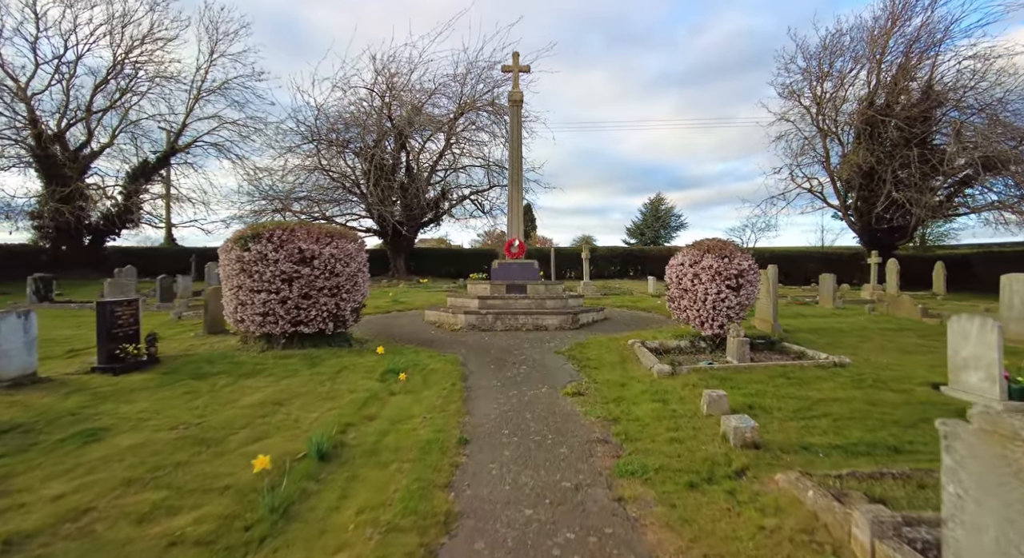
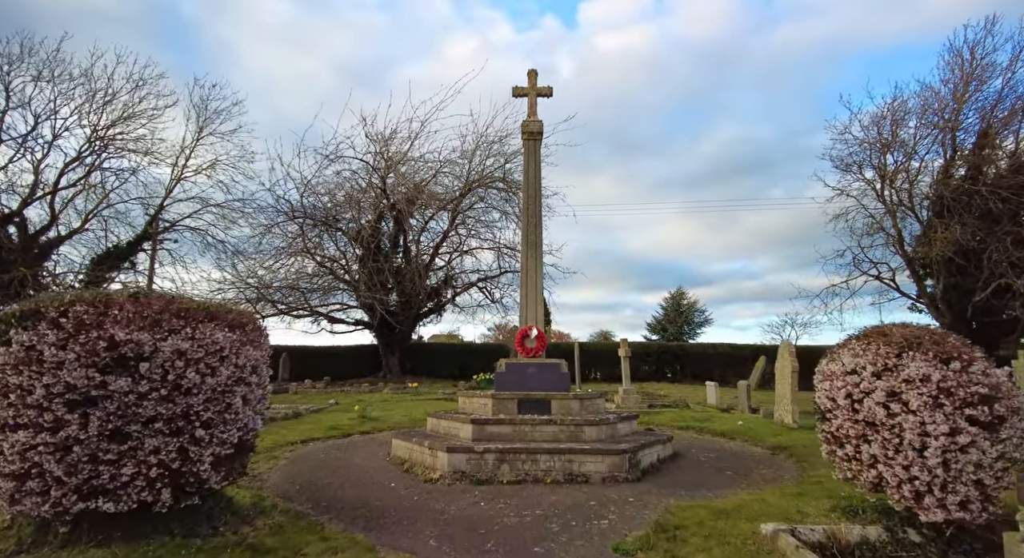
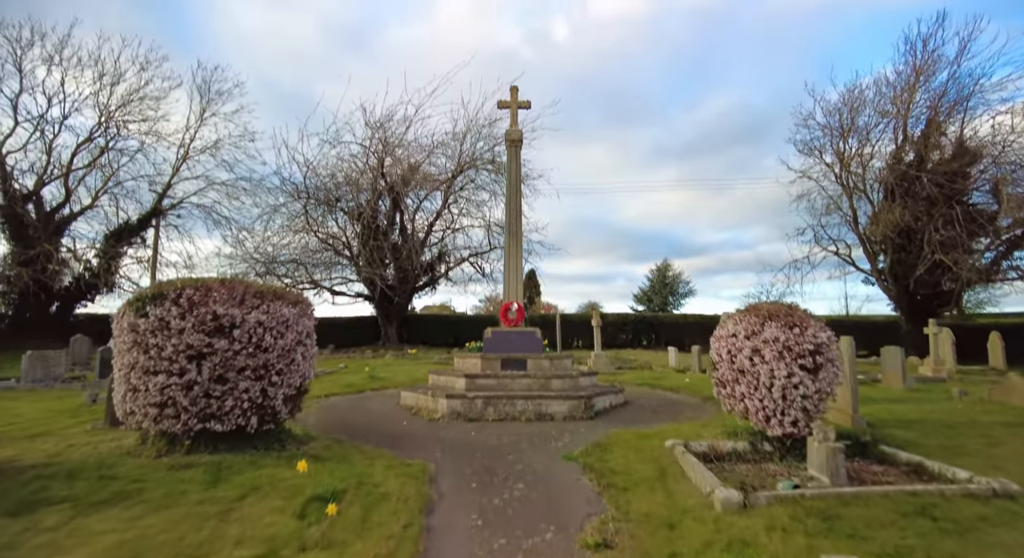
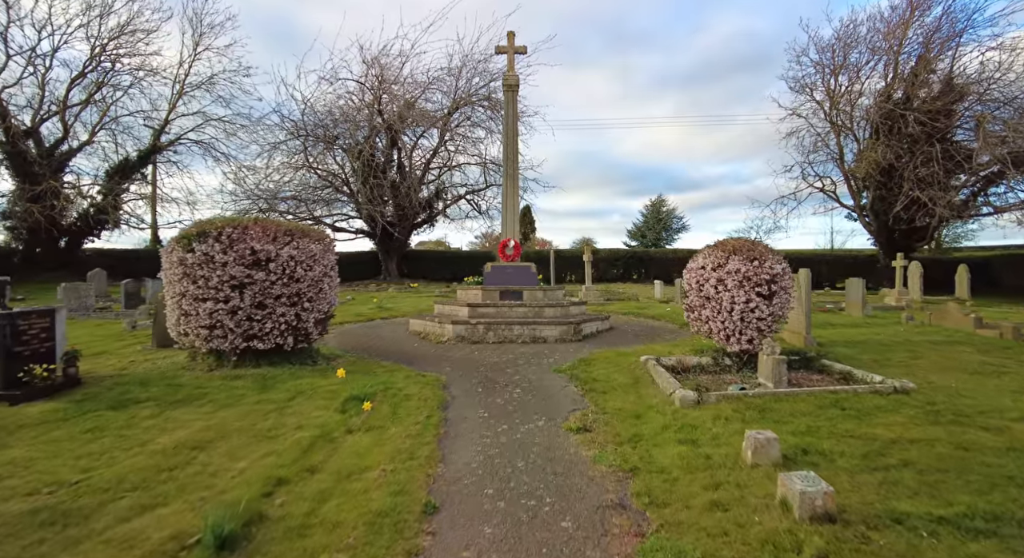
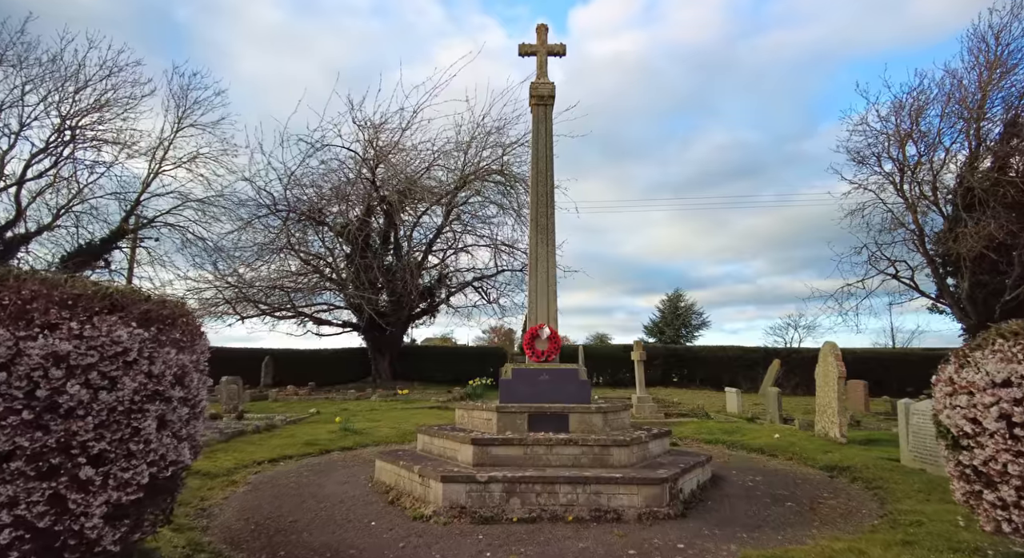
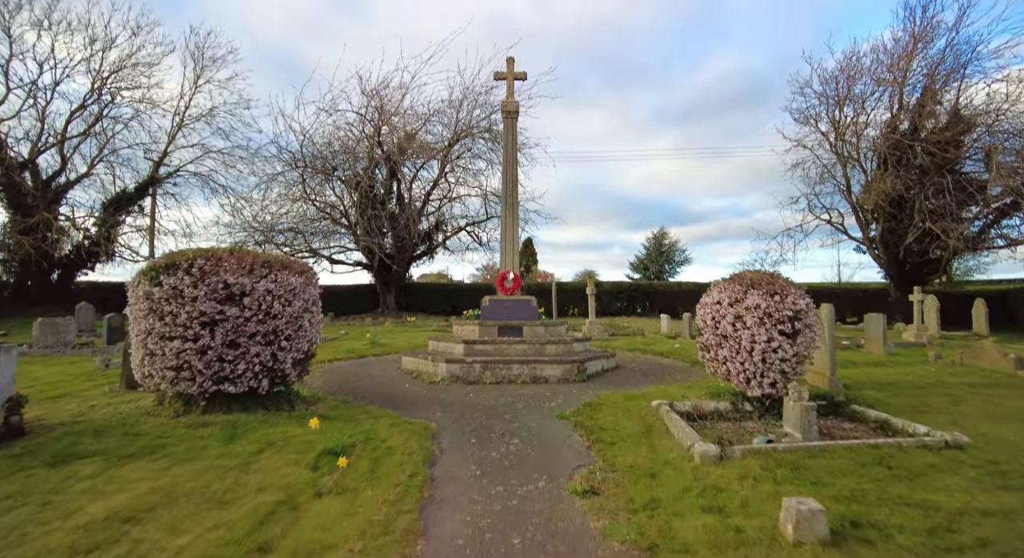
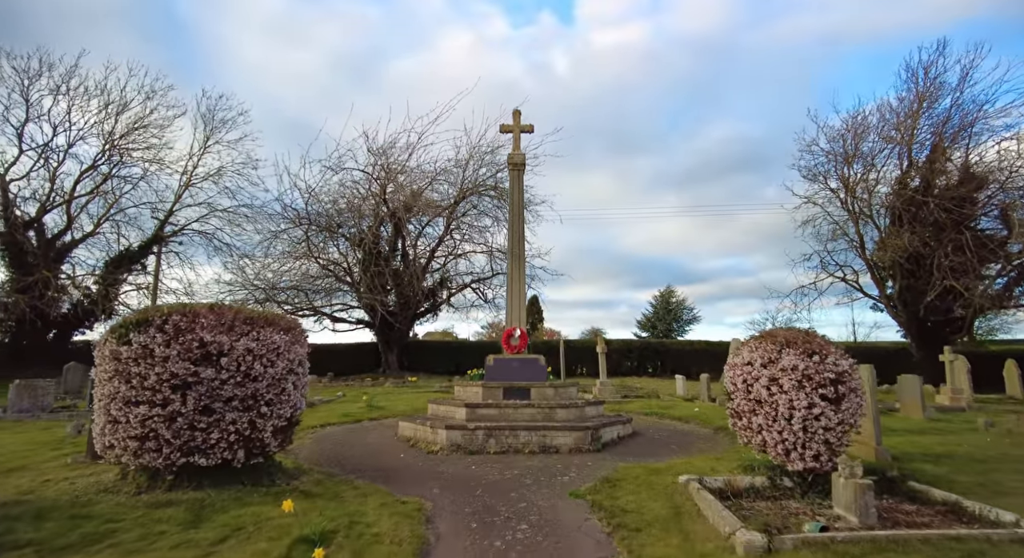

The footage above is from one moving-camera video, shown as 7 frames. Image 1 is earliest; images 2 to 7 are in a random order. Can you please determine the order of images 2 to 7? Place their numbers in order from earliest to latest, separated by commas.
4, 6, 3, 7, 2, 5
